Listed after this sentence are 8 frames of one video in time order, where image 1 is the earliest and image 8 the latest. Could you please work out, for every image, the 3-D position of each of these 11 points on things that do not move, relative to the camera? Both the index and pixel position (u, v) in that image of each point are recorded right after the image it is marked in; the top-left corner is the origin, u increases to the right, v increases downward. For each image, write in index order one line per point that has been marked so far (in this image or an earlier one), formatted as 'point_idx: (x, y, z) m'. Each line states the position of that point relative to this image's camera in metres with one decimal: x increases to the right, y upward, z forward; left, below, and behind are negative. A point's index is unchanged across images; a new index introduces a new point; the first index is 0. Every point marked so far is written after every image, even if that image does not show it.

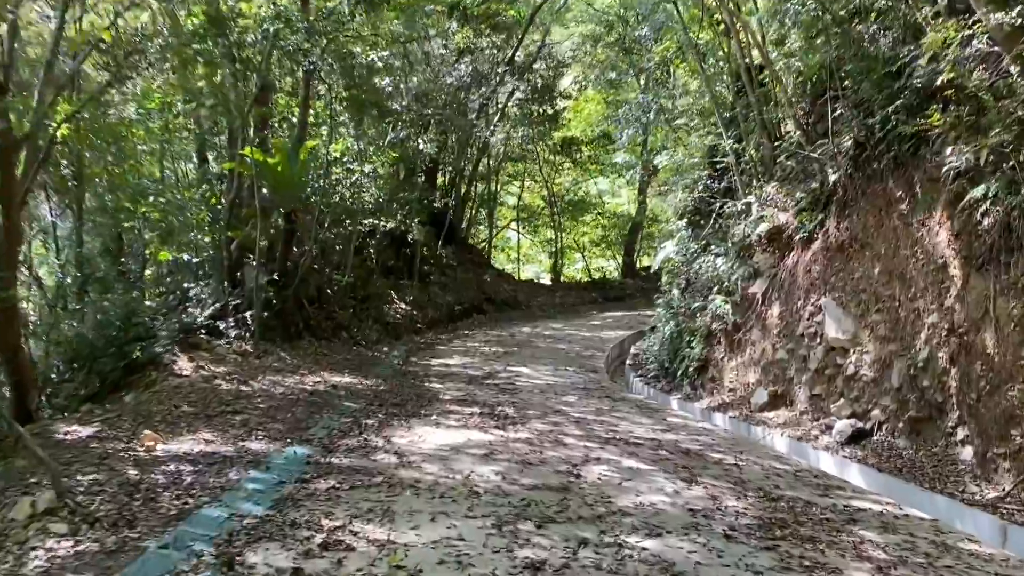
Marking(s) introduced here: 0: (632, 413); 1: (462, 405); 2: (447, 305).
0: (+0.9, -0.9, +6.4) m
1: (-0.4, -0.8, +6.3) m
2: (-1.1, -0.3, +14.1) m
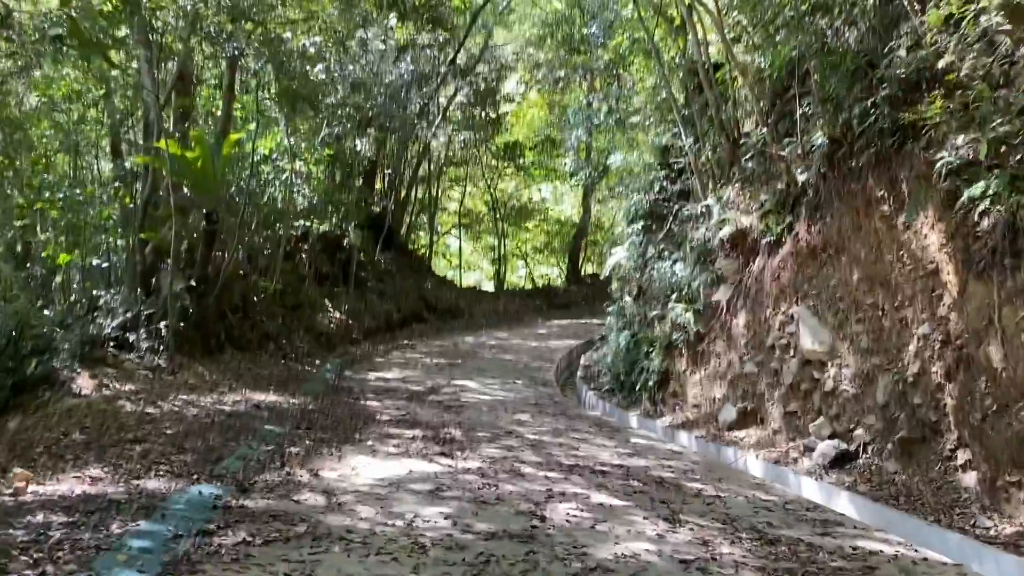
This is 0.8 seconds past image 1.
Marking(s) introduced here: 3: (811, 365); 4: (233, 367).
0: (+0.5, -1.0, +5.8) m
1: (-0.7, -0.9, +5.6) m
2: (-1.9, -0.4, +13.4) m
3: (+1.9, -0.5, +5.7) m
4: (-2.4, -0.7, +7.7) m
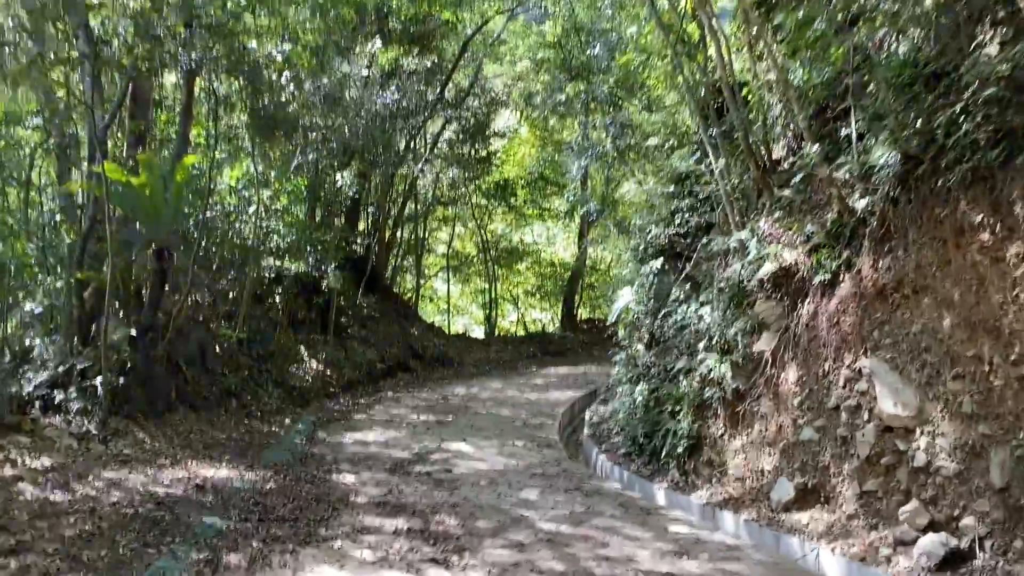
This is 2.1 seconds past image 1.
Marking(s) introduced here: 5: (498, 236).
0: (+0.6, -1.2, +4.7) m
1: (-0.7, -1.1, +4.4) m
2: (-2.0, -1.0, +12.2) m
3: (+2.0, -0.7, +4.5) m
4: (-2.4, -1.1, +6.5) m
5: (-0.3, +1.2, +19.5) m
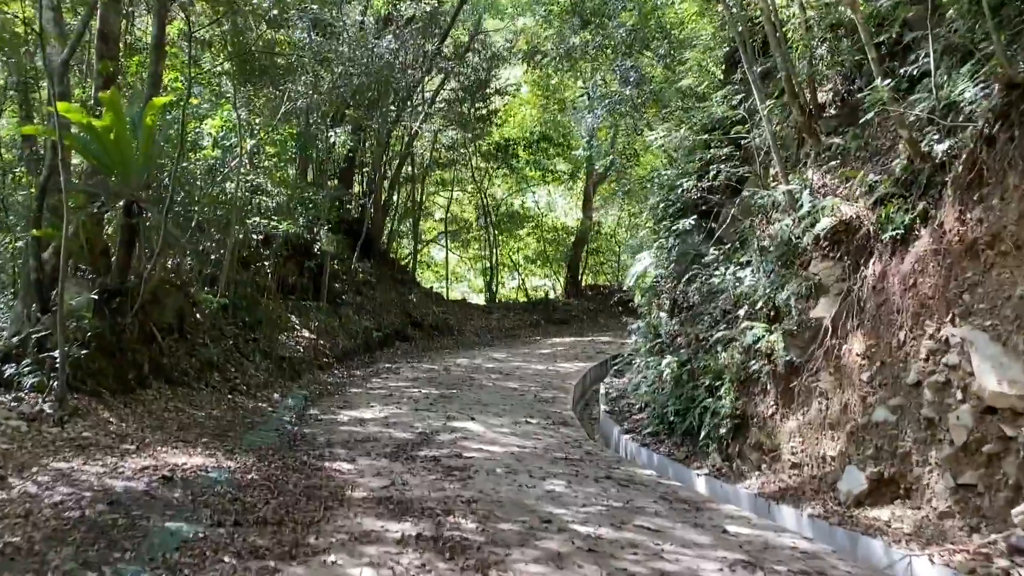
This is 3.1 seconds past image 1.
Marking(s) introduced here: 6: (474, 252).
0: (+0.7, -1.0, +3.9) m
1: (-0.5, -0.9, +3.7) m
2: (-1.9, -0.6, +11.4) m
3: (+2.1, -0.6, +3.8) m
4: (-2.3, -0.8, +5.8) m
5: (-0.3, +1.9, +18.7) m
6: (-0.9, +0.8, +19.3) m
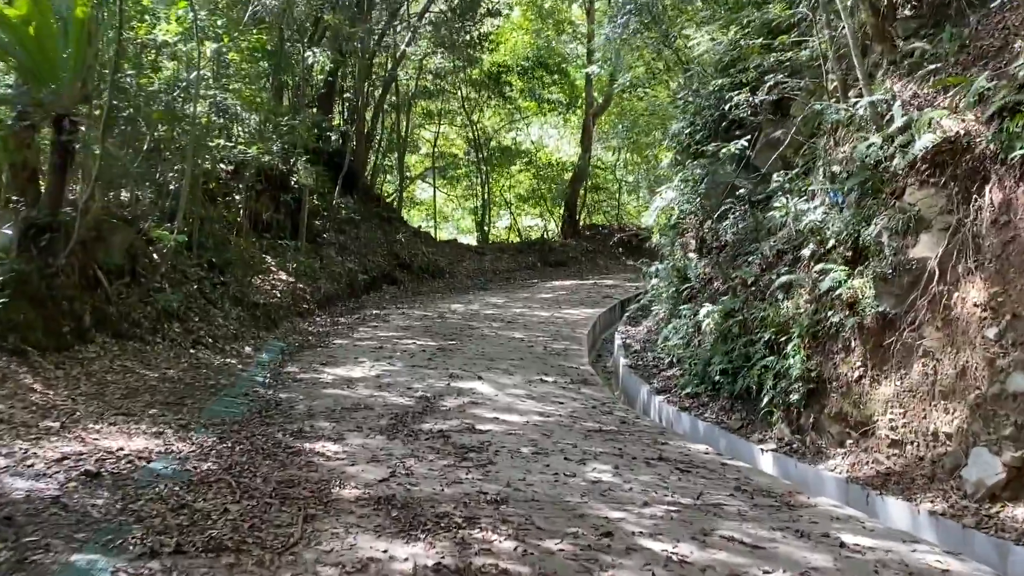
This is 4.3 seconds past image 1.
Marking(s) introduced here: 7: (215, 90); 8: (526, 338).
0: (+0.8, -0.8, +3.0) m
1: (-0.4, -0.7, +2.7) m
2: (-1.9, +0.2, +10.4) m
3: (+2.2, -0.3, +2.8) m
4: (-2.2, -0.4, +4.7) m
5: (-0.4, +3.1, +17.5) m
6: (-1.0, +2.0, +18.2) m
7: (-2.6, +1.7, +7.6) m
8: (+0.1, -0.4, +7.8) m
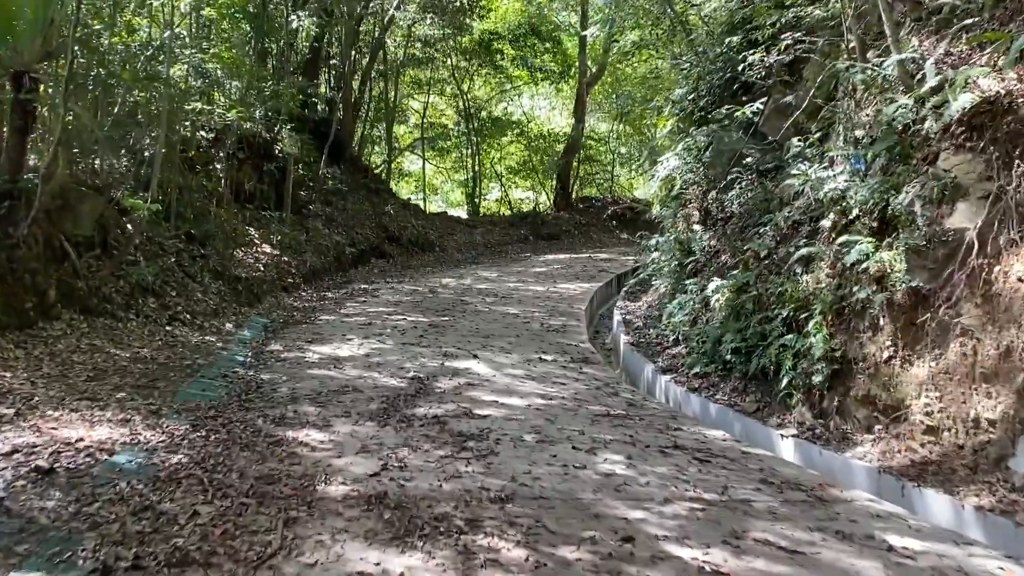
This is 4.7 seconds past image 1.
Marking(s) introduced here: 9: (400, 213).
0: (+0.8, -0.7, +2.7) m
1: (-0.4, -0.7, +2.4) m
2: (-2.0, +0.5, +10.0) m
3: (+2.2, -0.3, +2.5) m
4: (-2.2, -0.3, +4.4) m
5: (-0.6, +3.6, +17.0) m
6: (-1.2, +2.6, +17.7) m
7: (-2.6, +1.9, +7.2) m
8: (+0.1, -0.2, +7.4) m
9: (-1.7, +1.1, +13.3) m
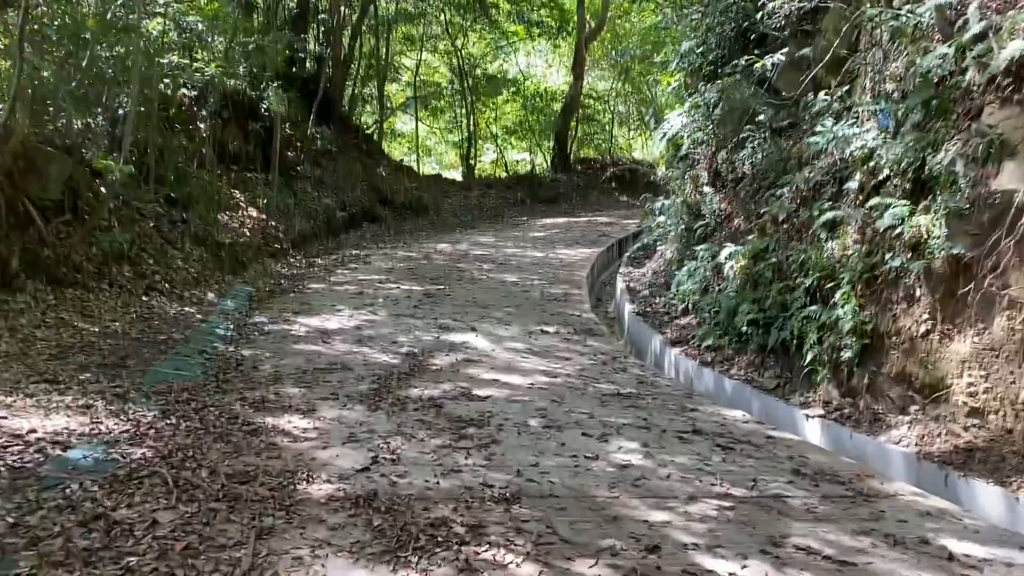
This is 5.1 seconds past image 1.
0: (+0.9, -0.6, +2.4) m
1: (-0.3, -0.6, +2.1) m
2: (-2.0, +0.8, +9.6) m
3: (+2.3, -0.2, +2.2) m
4: (-2.2, -0.2, +4.0) m
5: (-0.7, +4.3, +16.5) m
6: (-1.3, +3.3, +17.3) m
7: (-2.6, +2.2, +6.7) m
8: (+0.1, +0.1, +7.1) m
9: (-1.7, +1.6, +12.8) m
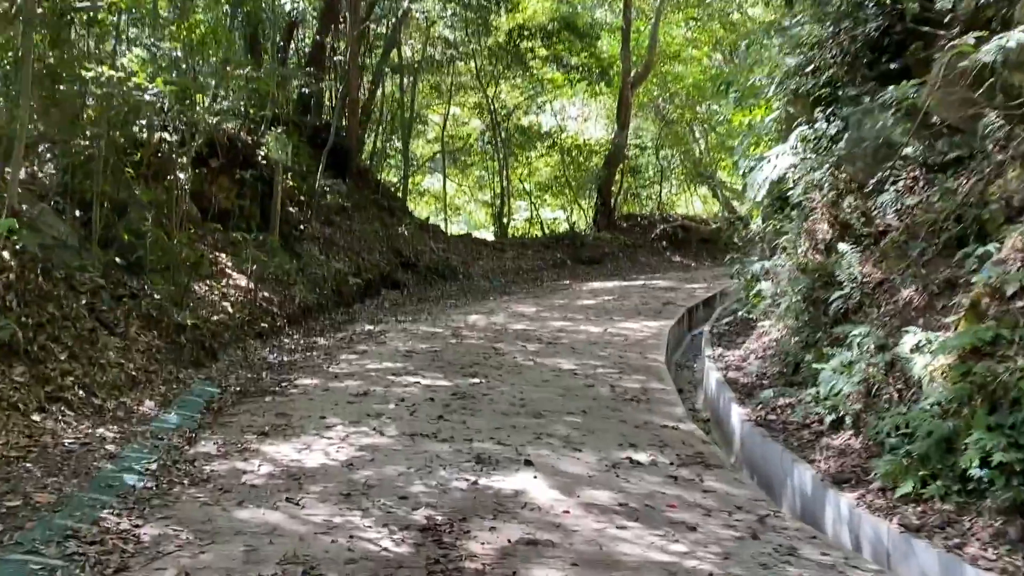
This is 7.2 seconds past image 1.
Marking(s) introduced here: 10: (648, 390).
0: (+1.1, -0.9, +0.6) m
1: (-0.1, -0.8, +0.3) m
2: (-1.6, +0.1, +8.0) m
3: (+2.5, -0.4, +0.4) m
4: (-2.0, -0.5, +2.3) m
5: (-0.1, +3.1, +15.1) m
6: (-0.6, +2.0, +15.8) m
7: (-2.3, +1.6, +5.2) m
8: (+0.4, -0.5, +5.3) m
9: (-1.2, +0.7, +11.2) m
10: (+0.8, -0.6, +4.9) m
